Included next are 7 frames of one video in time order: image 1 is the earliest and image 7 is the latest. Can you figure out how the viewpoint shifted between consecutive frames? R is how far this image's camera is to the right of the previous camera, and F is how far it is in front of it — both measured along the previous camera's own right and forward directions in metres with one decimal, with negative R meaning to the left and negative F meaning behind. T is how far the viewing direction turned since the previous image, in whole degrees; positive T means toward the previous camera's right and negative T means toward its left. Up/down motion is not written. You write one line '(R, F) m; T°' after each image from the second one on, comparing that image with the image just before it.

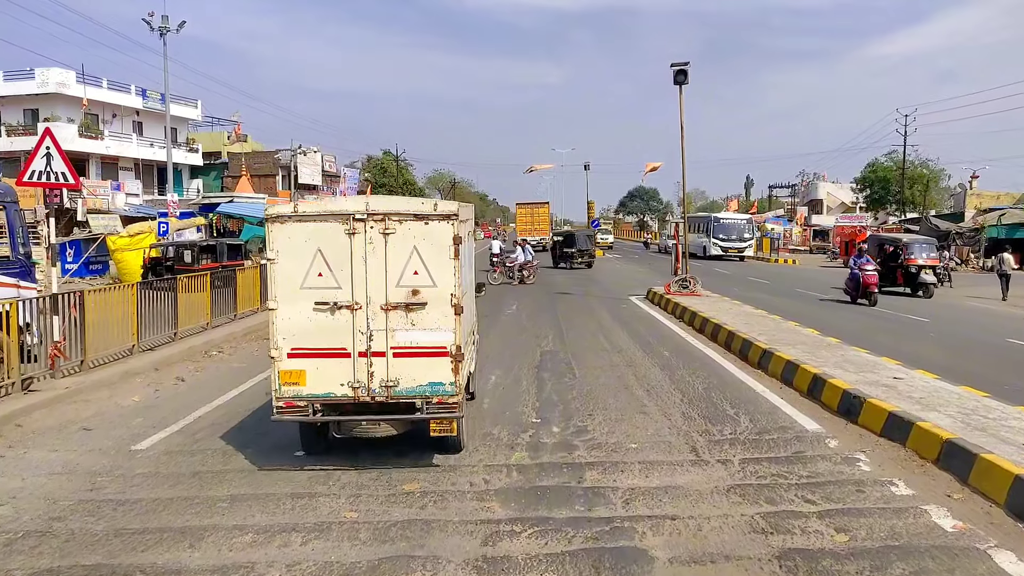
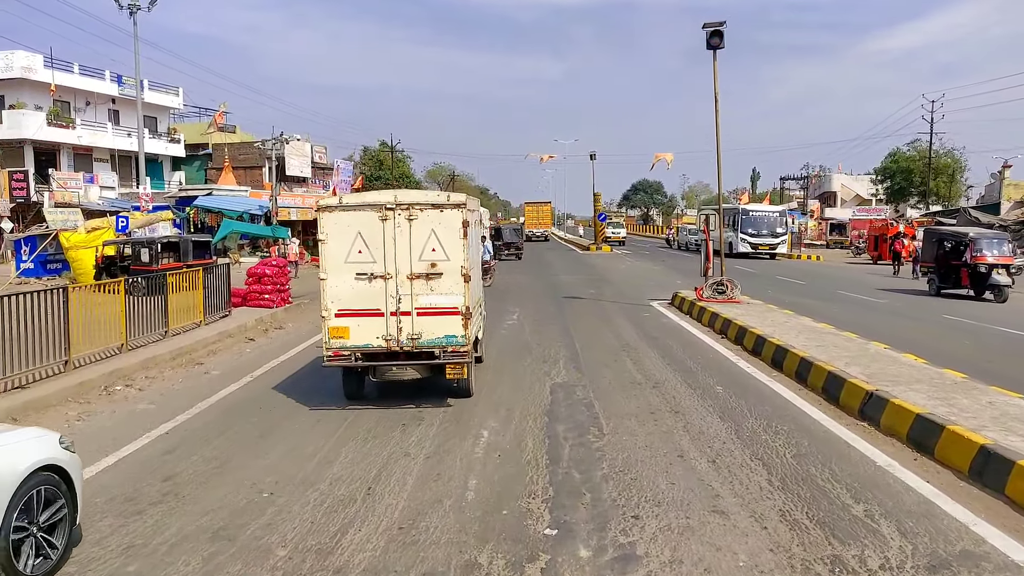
(0.0, +2.9) m; 0°
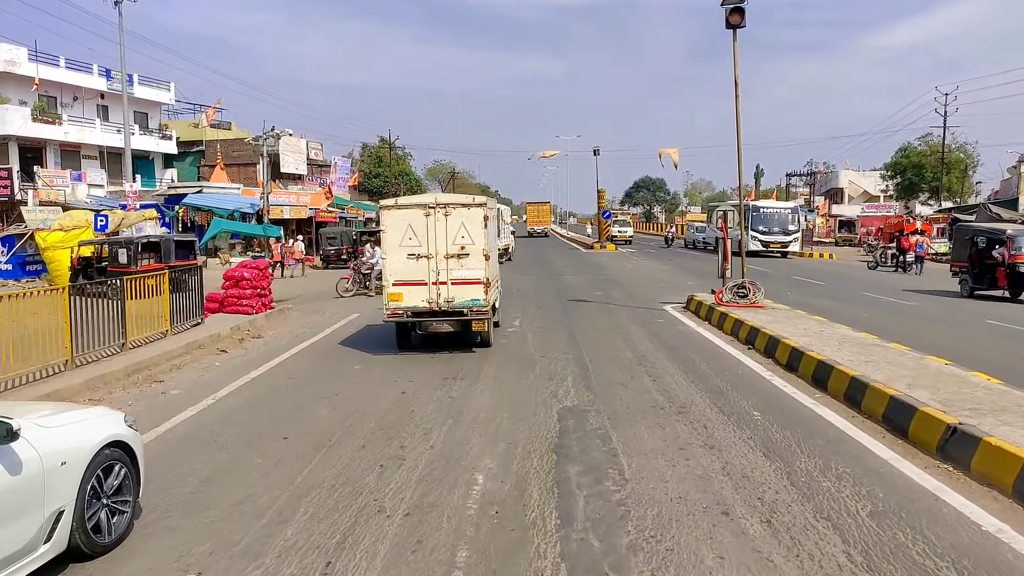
(0.0, +1.3) m; 0°
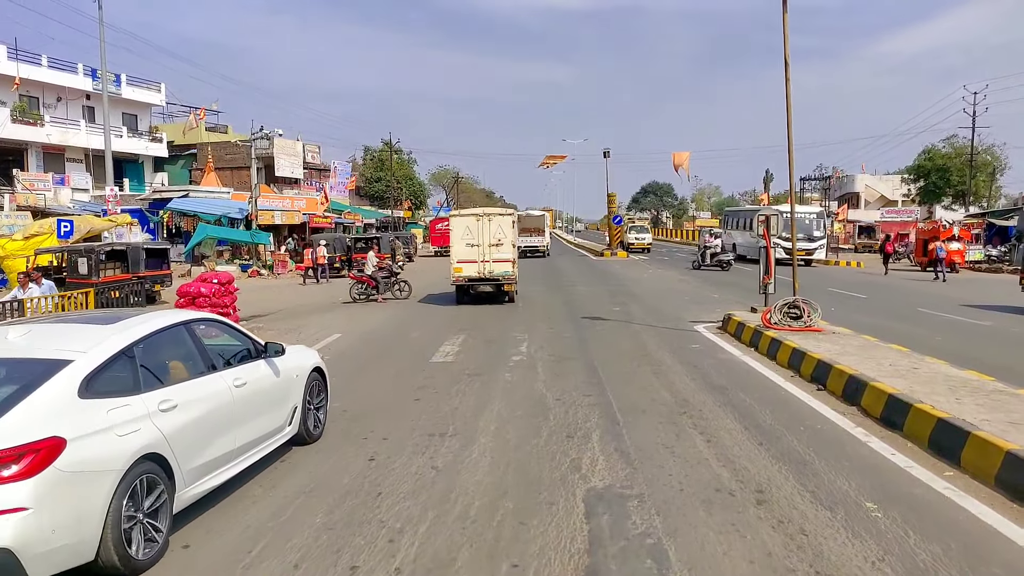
(0.0, +2.2) m; 0°
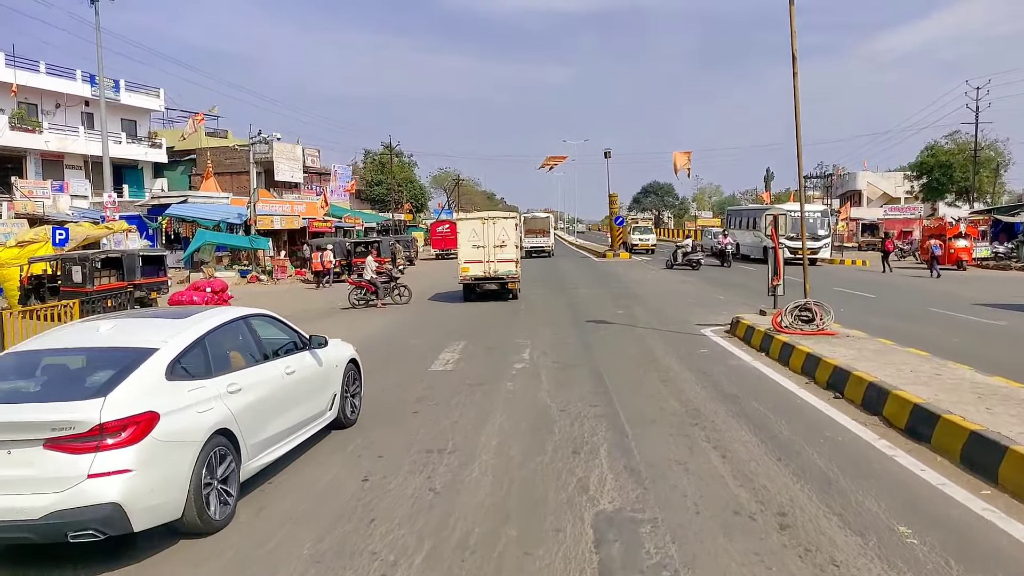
(0.0, +0.4) m; 0°
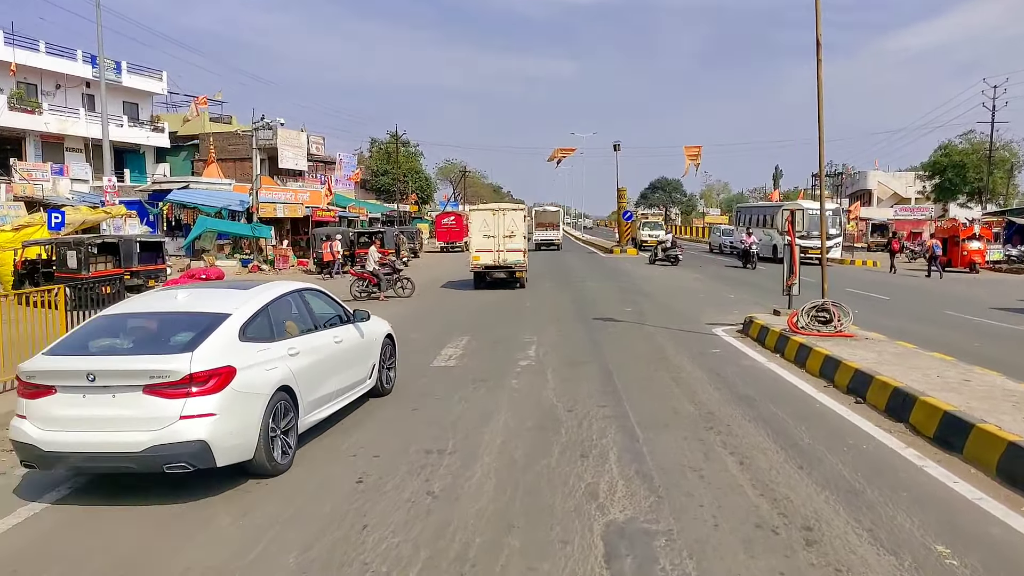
(0.0, +0.4) m; 0°
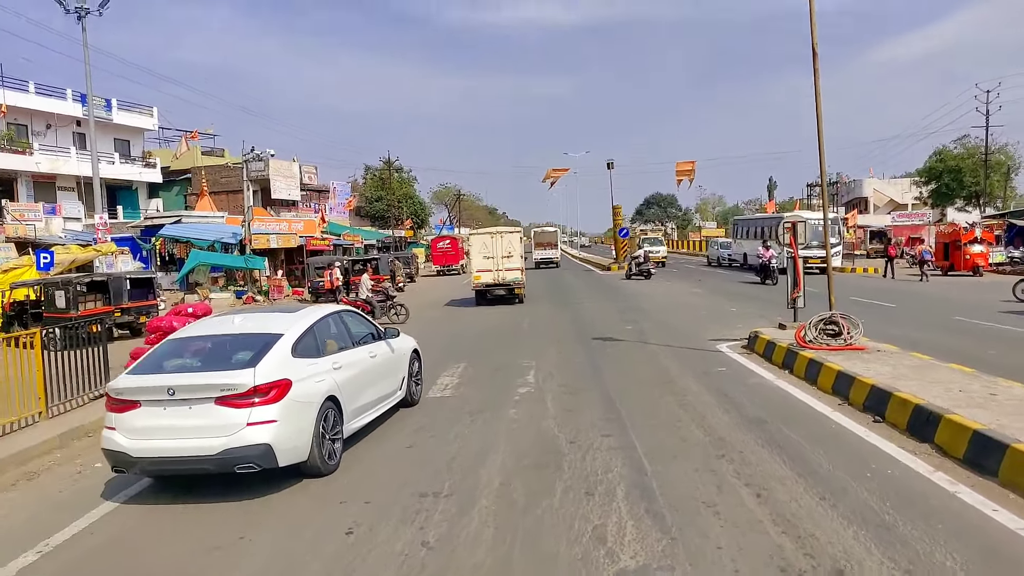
(+0.1, +0.4) m; 0°
